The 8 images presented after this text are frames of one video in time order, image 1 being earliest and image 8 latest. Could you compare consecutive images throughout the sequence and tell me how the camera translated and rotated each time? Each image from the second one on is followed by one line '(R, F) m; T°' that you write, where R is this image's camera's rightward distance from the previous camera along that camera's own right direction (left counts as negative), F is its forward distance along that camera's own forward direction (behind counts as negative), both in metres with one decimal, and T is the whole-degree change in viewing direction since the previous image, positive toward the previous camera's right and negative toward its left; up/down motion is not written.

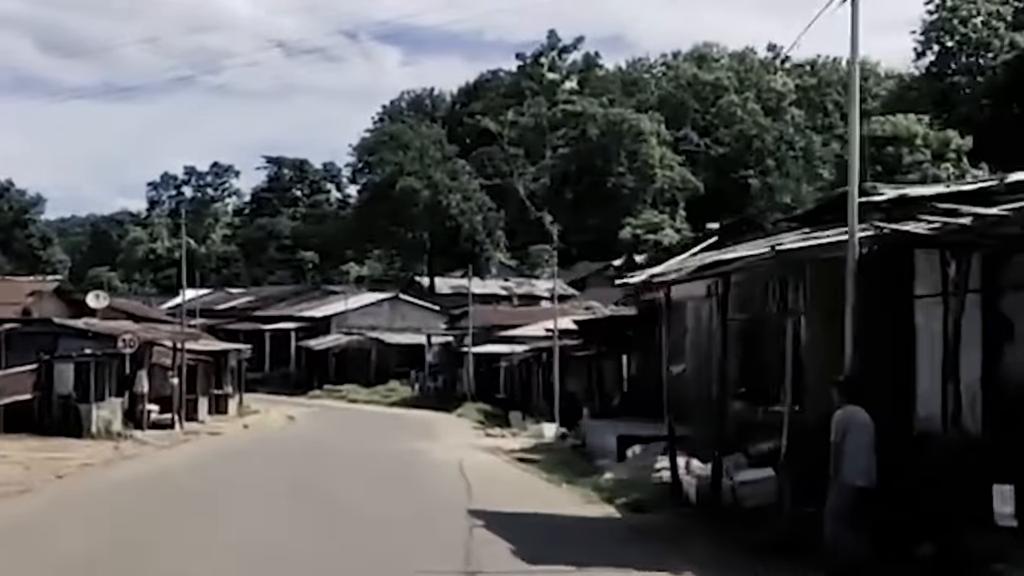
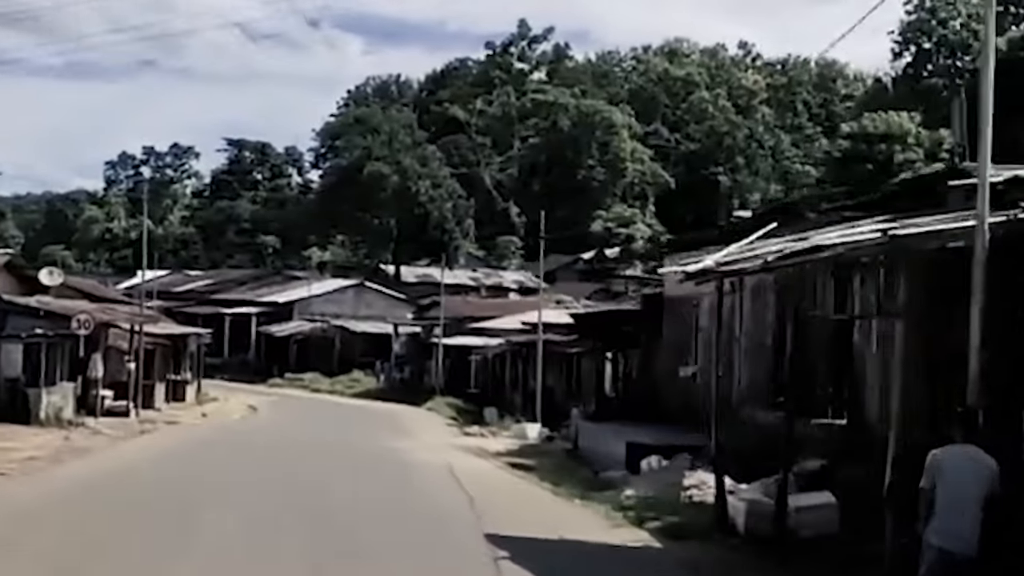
(-0.6, +2.5) m; +1°
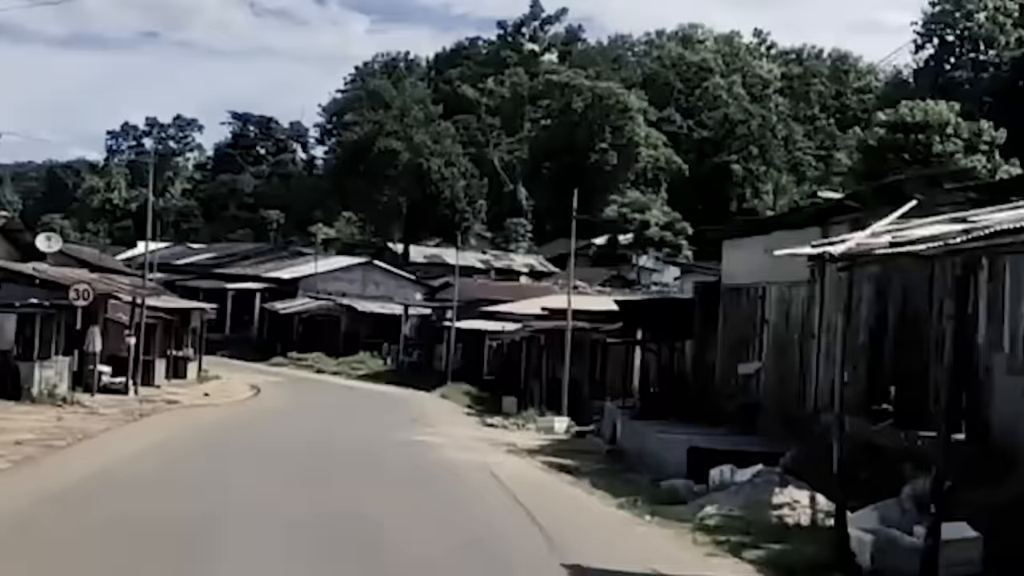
(-0.6, +2.5) m; 0°
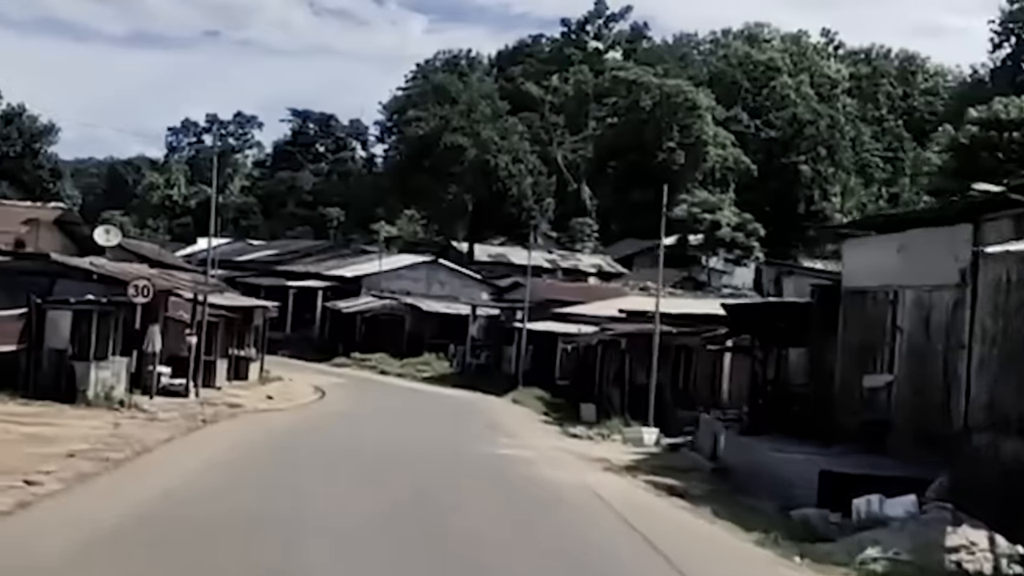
(-0.6, +2.2) m; -2°
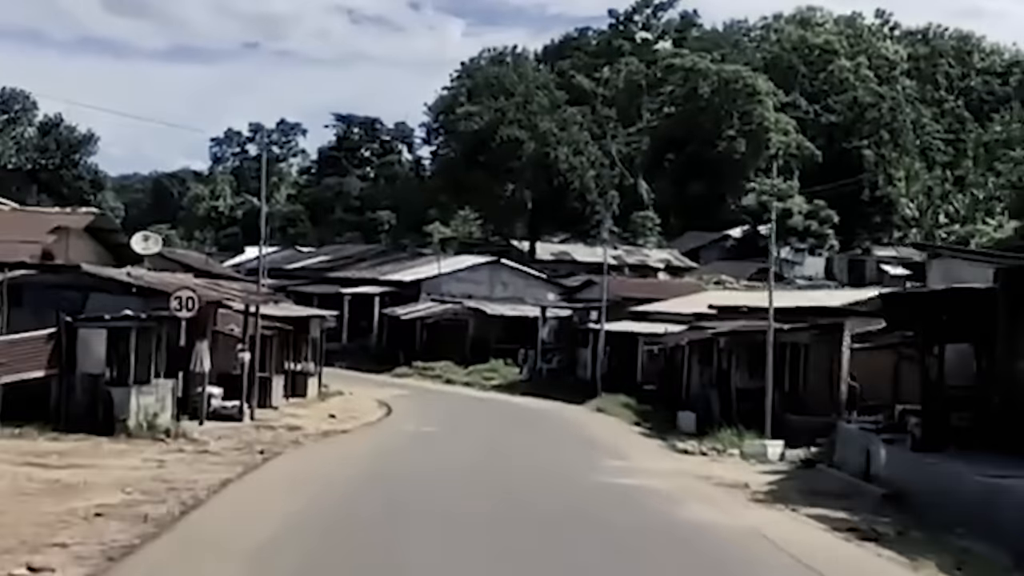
(-0.8, +4.0) m; -2°
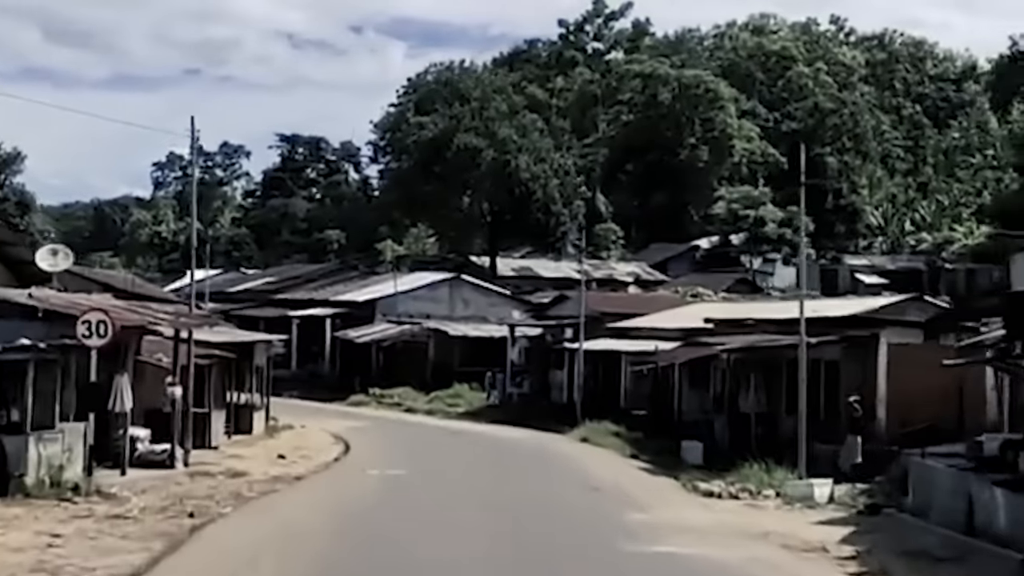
(-0.5, +4.9) m; +2°
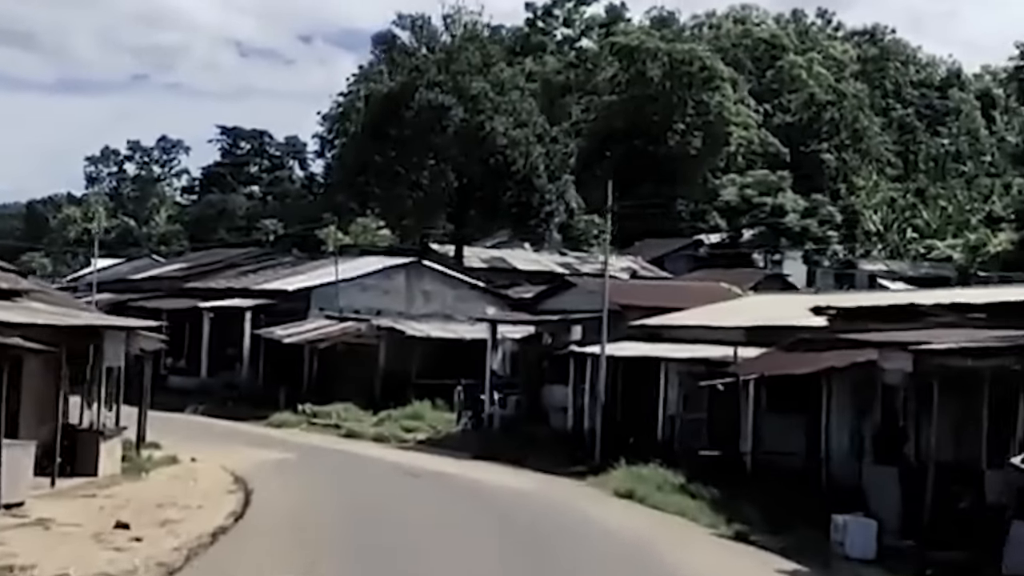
(-0.8, +13.9) m; +2°
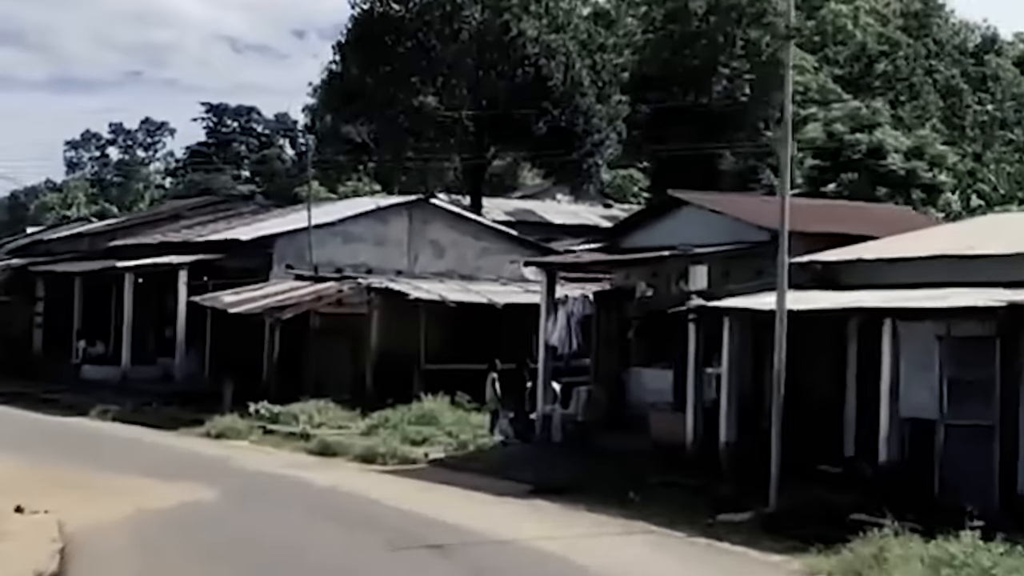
(-0.9, +14.1) m; 0°
